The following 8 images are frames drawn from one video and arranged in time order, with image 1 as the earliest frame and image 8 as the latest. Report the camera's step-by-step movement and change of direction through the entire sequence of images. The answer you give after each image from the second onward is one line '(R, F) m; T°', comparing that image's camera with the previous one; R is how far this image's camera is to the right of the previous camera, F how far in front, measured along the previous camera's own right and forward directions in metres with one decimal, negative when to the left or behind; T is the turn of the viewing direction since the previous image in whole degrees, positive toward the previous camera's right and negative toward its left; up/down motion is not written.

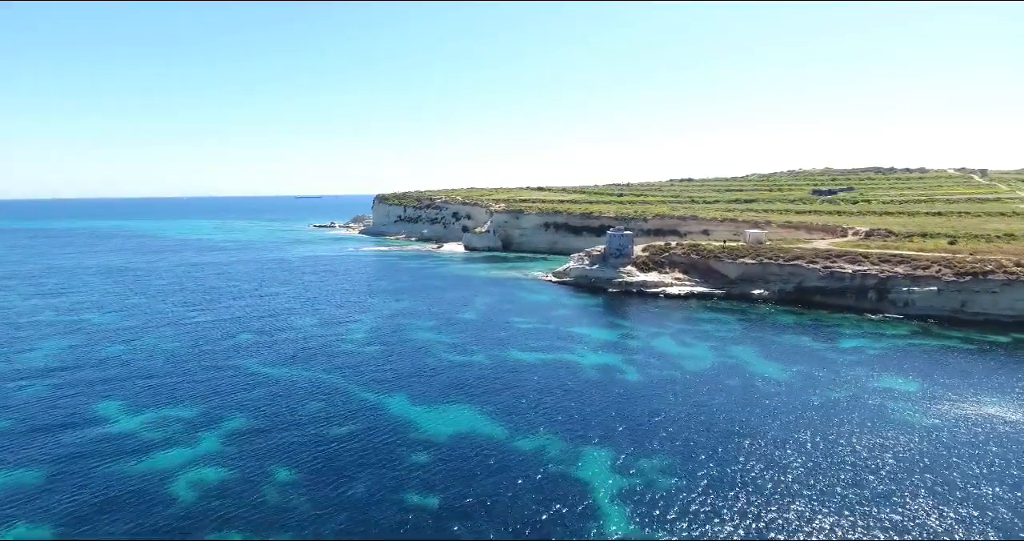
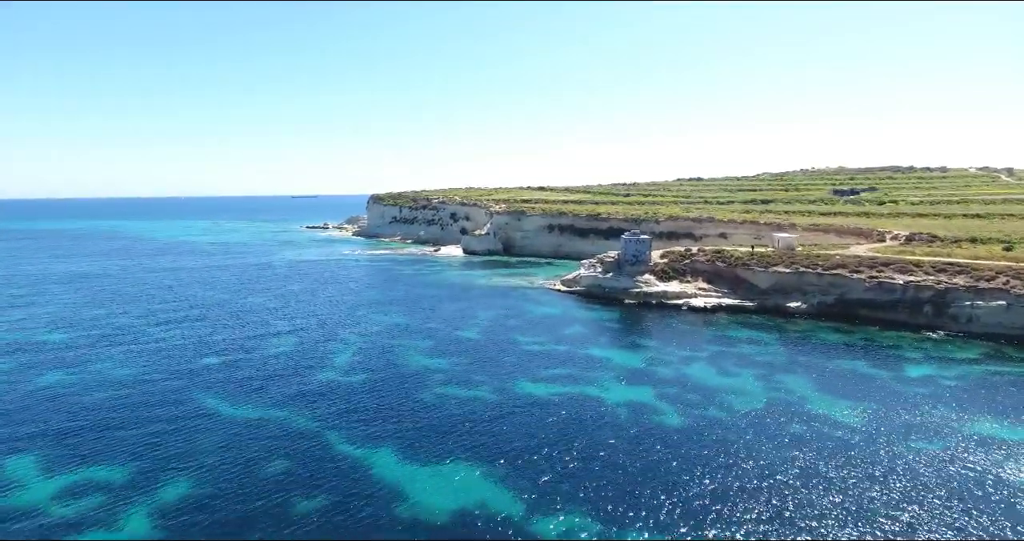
(-0.6, +6.1) m; 0°
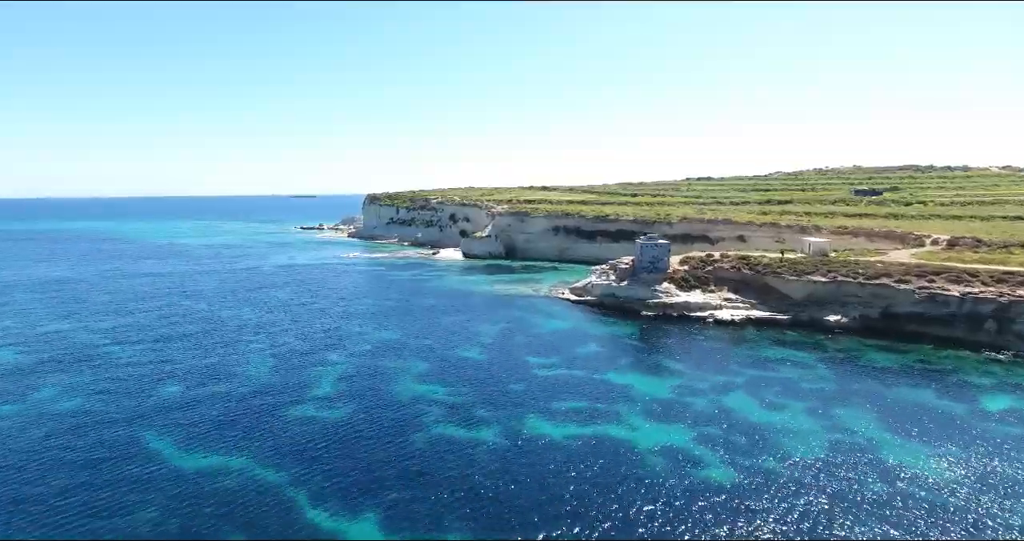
(-0.5, +5.1) m; 0°
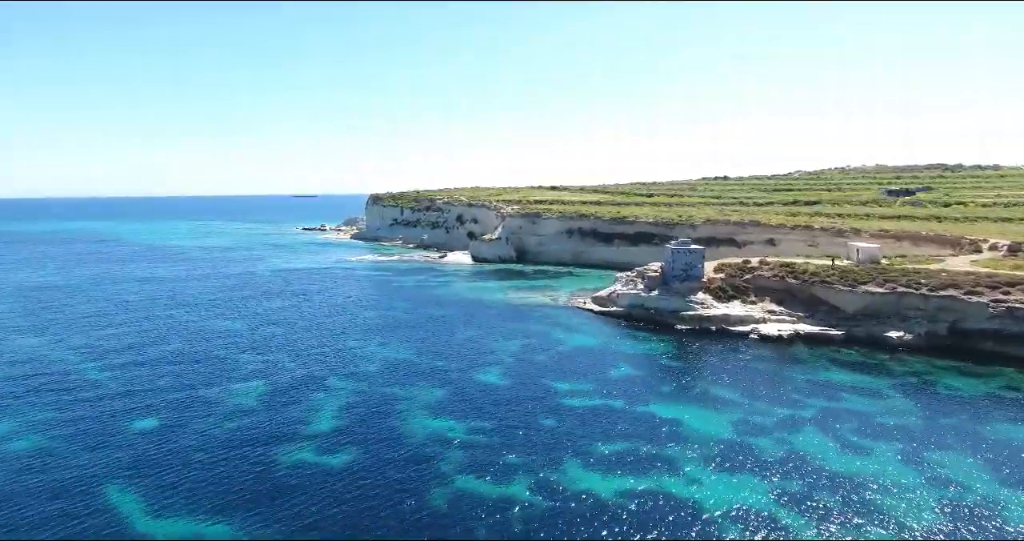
(-1.3, +4.7) m; 0°
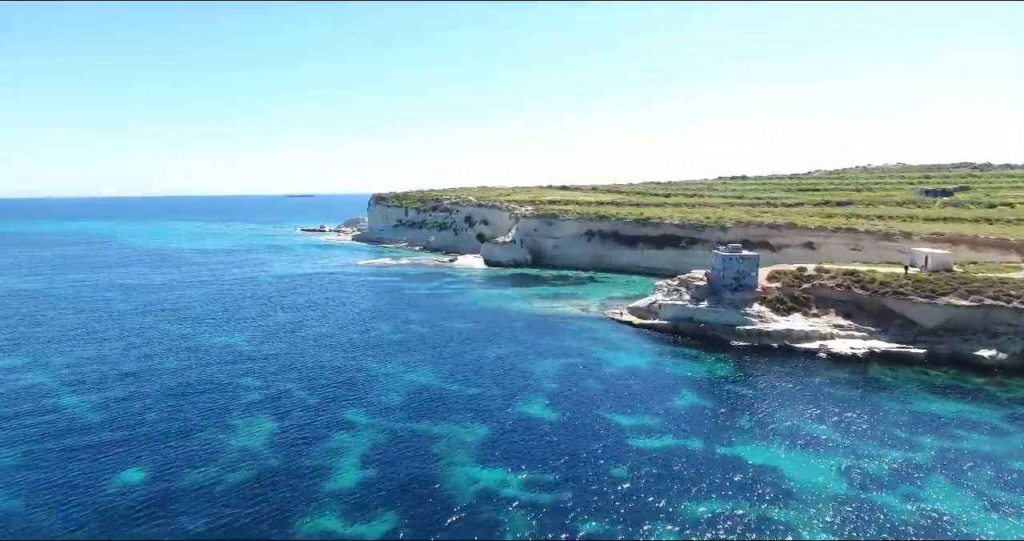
(-2.6, +4.8) m; 0°
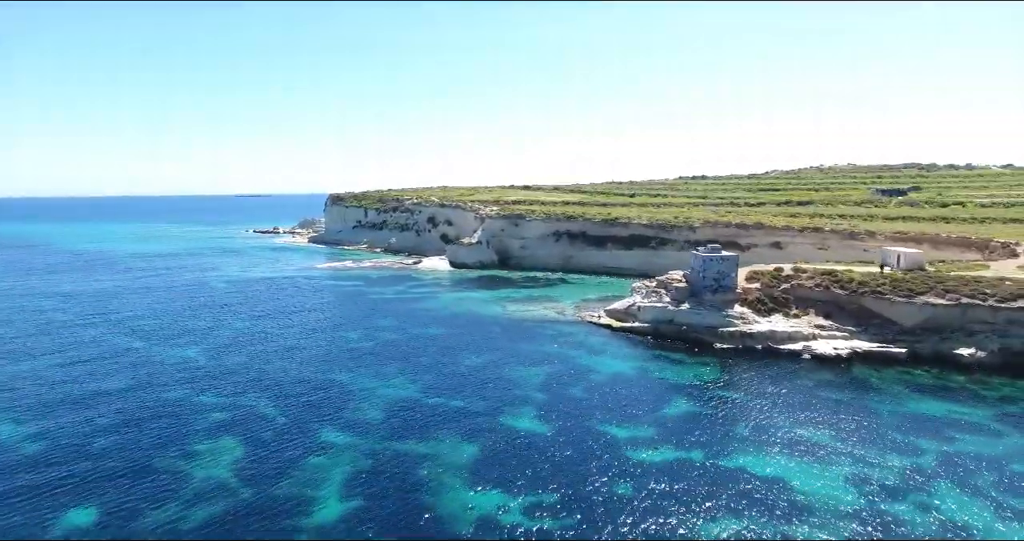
(-1.4, +1.8) m; +4°
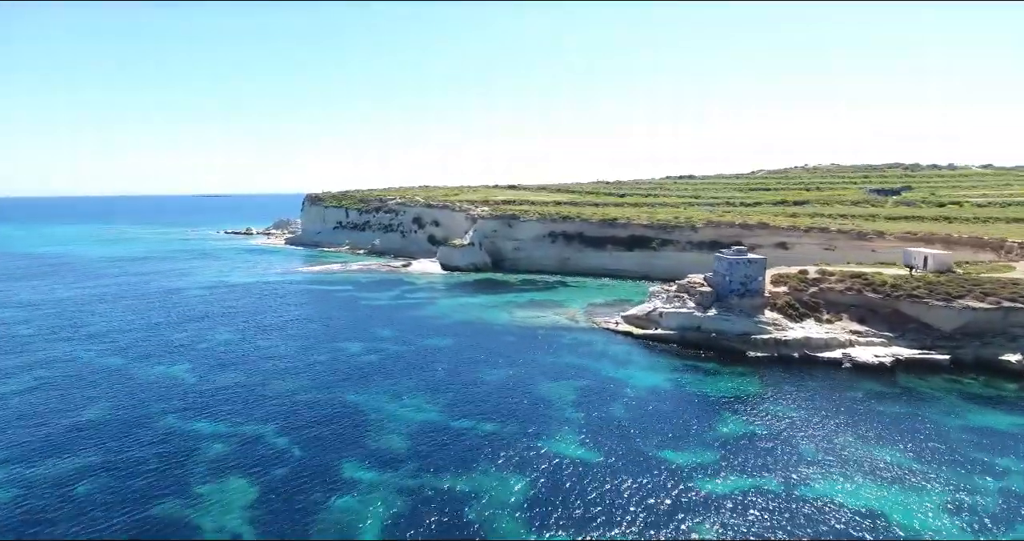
(-3.0, +3.0) m; +3°
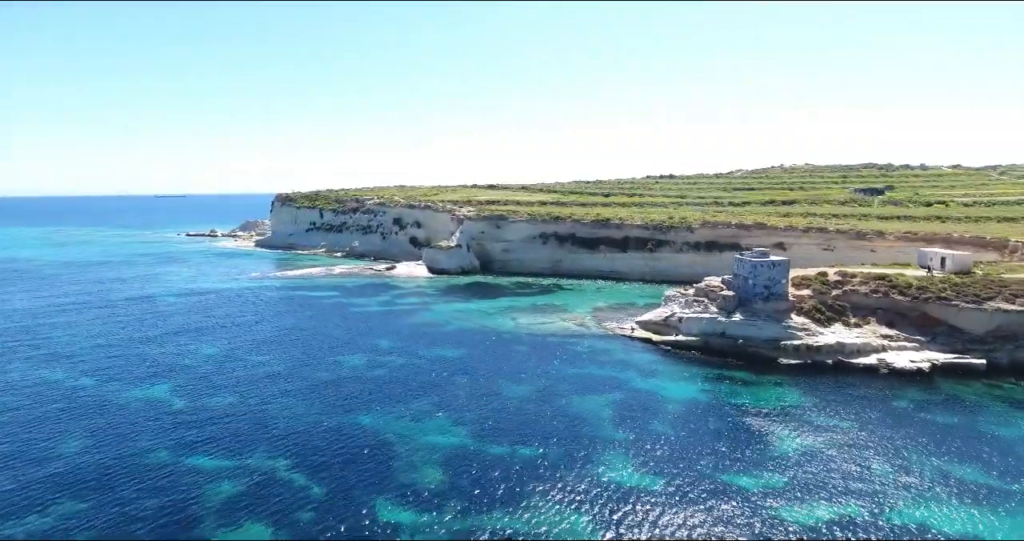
(-3.1, +2.7) m; +3°
